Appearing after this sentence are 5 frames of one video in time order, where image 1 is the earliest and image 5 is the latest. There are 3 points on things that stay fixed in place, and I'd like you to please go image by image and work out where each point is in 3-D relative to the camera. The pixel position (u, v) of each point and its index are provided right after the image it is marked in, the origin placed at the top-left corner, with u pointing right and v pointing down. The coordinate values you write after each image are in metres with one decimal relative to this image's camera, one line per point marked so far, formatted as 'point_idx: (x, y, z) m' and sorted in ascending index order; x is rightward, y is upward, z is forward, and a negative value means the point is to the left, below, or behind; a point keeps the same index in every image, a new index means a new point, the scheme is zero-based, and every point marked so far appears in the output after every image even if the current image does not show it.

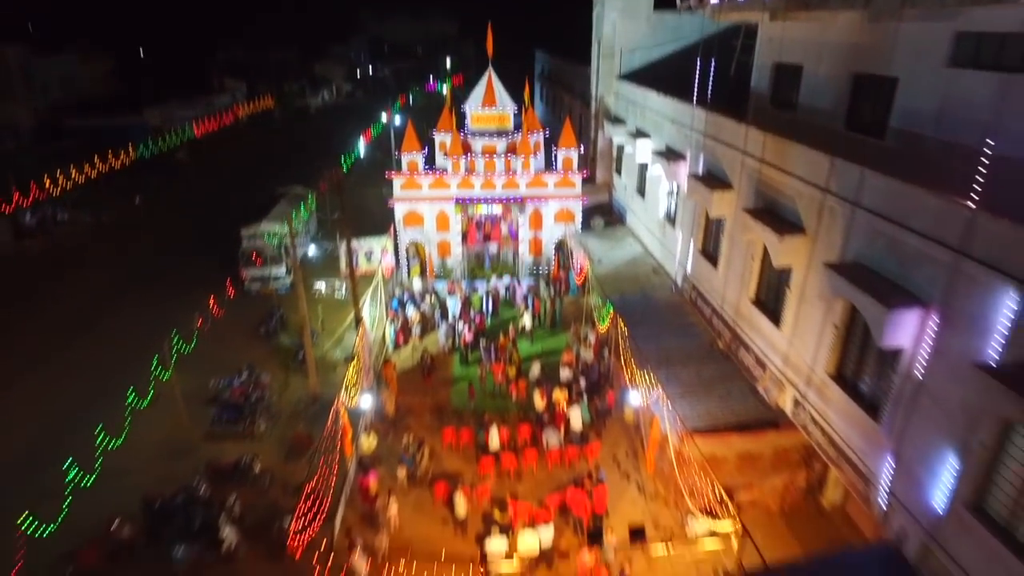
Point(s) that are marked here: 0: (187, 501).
0: (-5.7, -3.7, +11.0) m
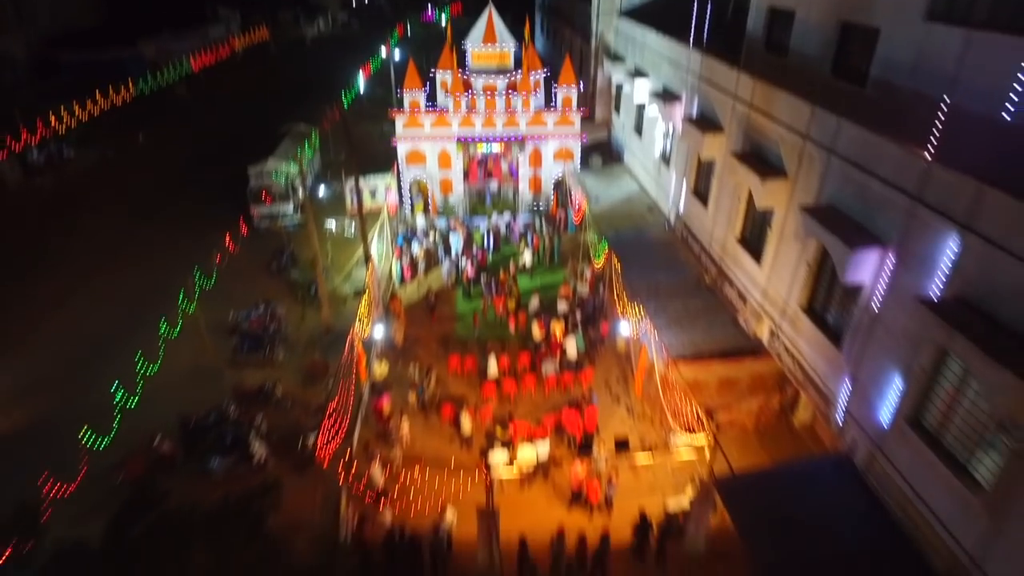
0: (-5.7, -2.5, +12.2) m
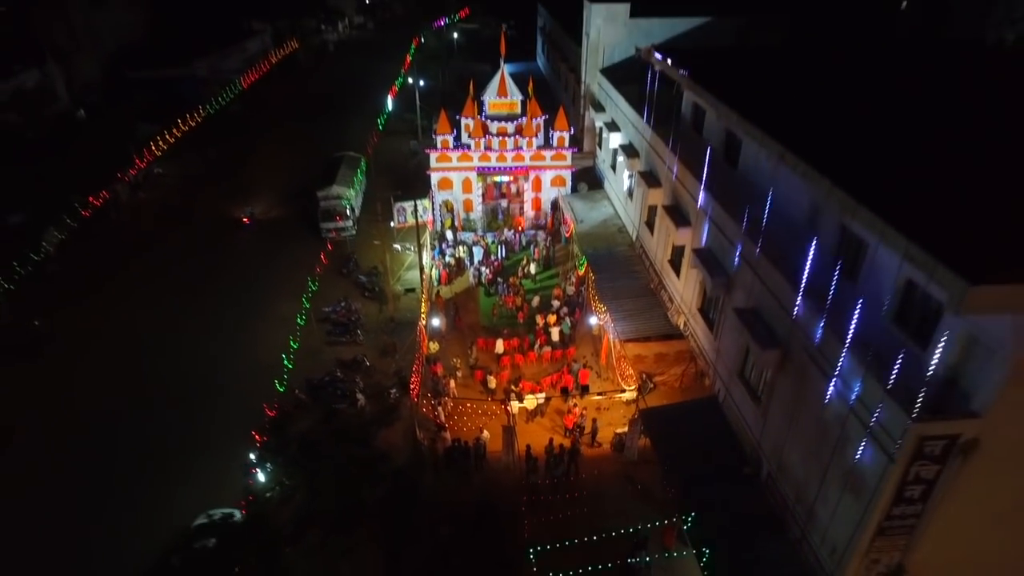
0: (-5.5, -2.8, +19.0) m
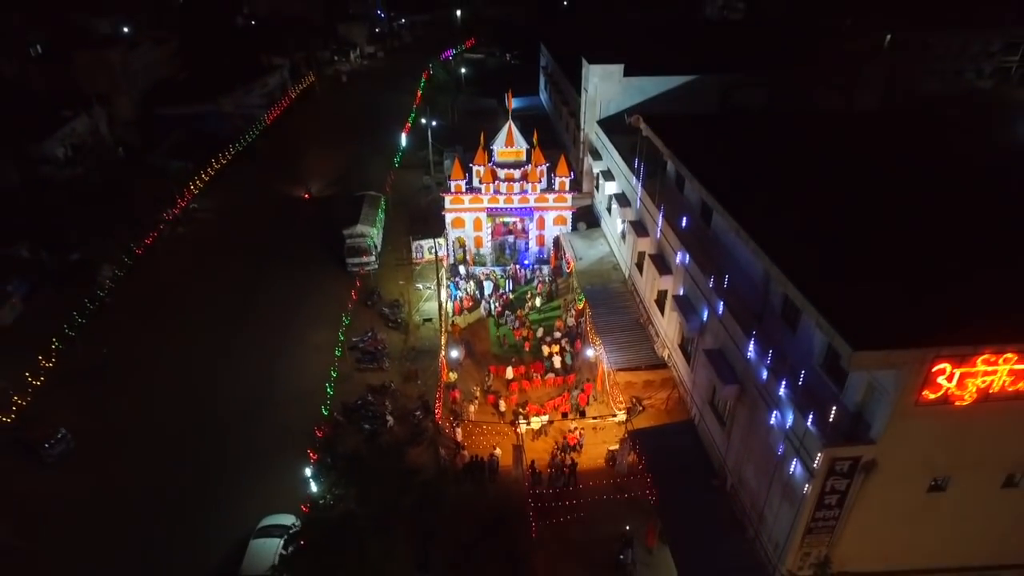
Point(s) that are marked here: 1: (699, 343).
0: (-5.2, -4.0, +22.1) m
1: (+5.5, -1.6, +18.4) m
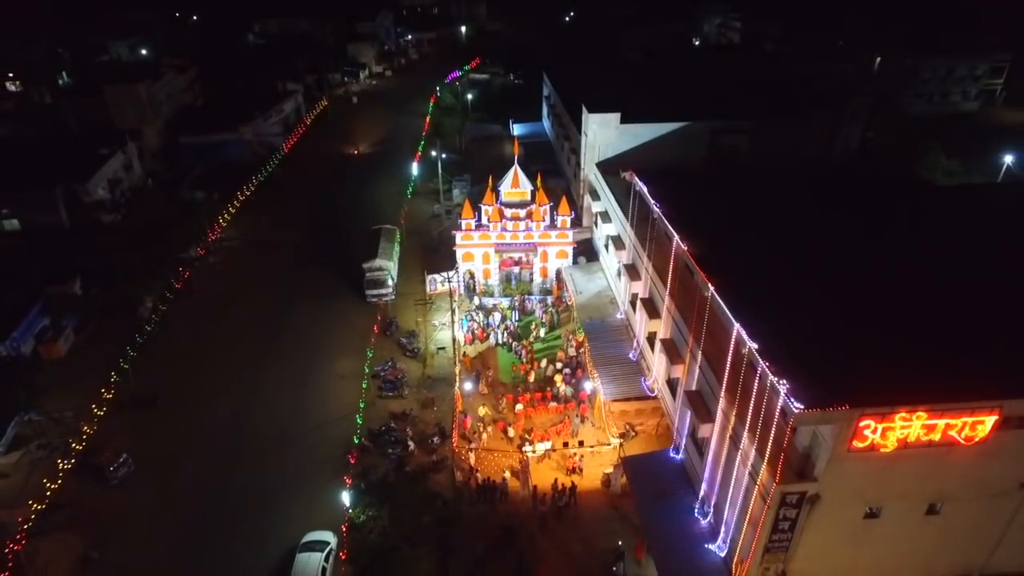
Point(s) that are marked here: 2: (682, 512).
0: (-4.9, -5.6, +24.9) m
1: (+5.7, -3.2, +21.2) m
2: (+5.2, -7.1, +19.8) m
